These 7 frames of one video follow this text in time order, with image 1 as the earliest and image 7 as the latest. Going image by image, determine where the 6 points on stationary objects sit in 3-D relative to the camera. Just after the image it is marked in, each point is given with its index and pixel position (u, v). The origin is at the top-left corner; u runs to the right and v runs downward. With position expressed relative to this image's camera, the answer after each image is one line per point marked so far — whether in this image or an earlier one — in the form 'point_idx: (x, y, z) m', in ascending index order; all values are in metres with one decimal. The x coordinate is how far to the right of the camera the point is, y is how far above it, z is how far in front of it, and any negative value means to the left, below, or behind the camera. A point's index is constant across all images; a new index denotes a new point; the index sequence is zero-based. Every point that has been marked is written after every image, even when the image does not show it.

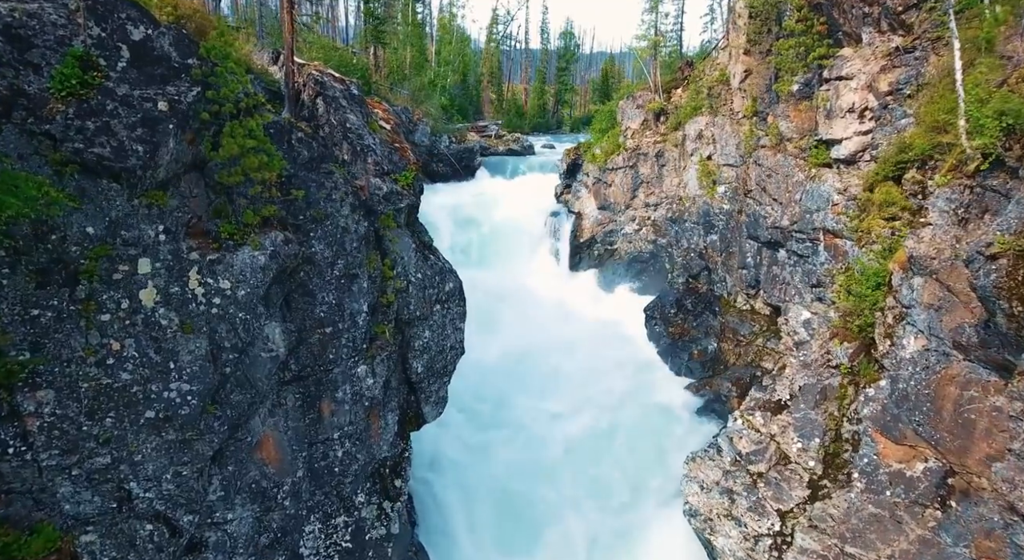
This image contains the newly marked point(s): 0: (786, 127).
0: (+8.1, +4.5, +17.3) m
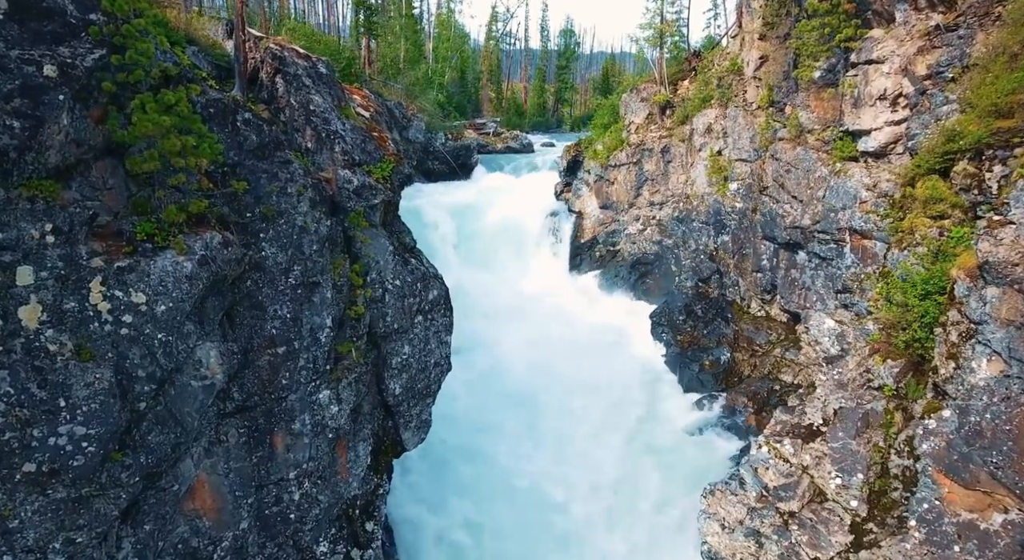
0: (+8.0, +4.4, +15.9) m
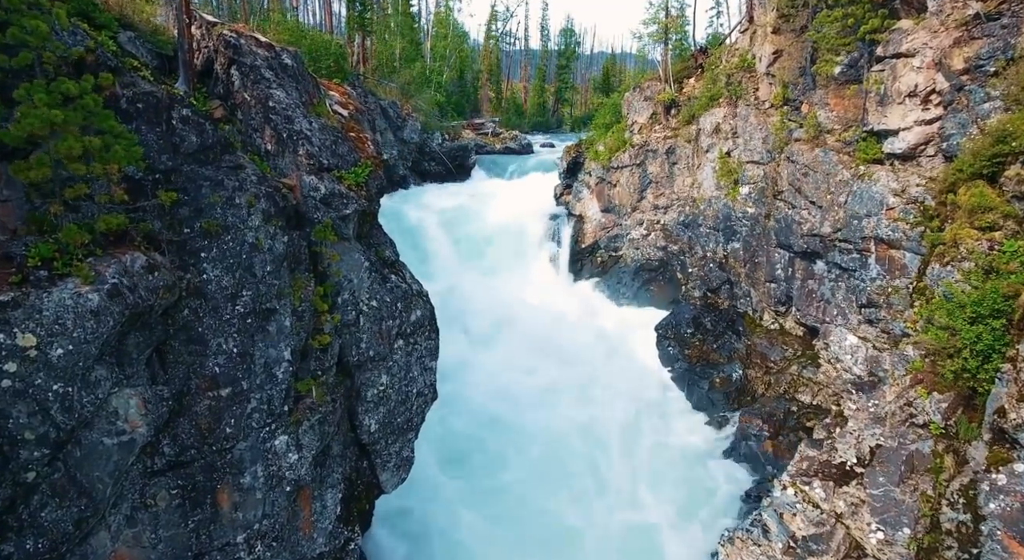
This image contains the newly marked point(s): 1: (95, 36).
0: (+7.9, +4.1, +14.7) m
1: (-4.2, +2.5, +5.9) m
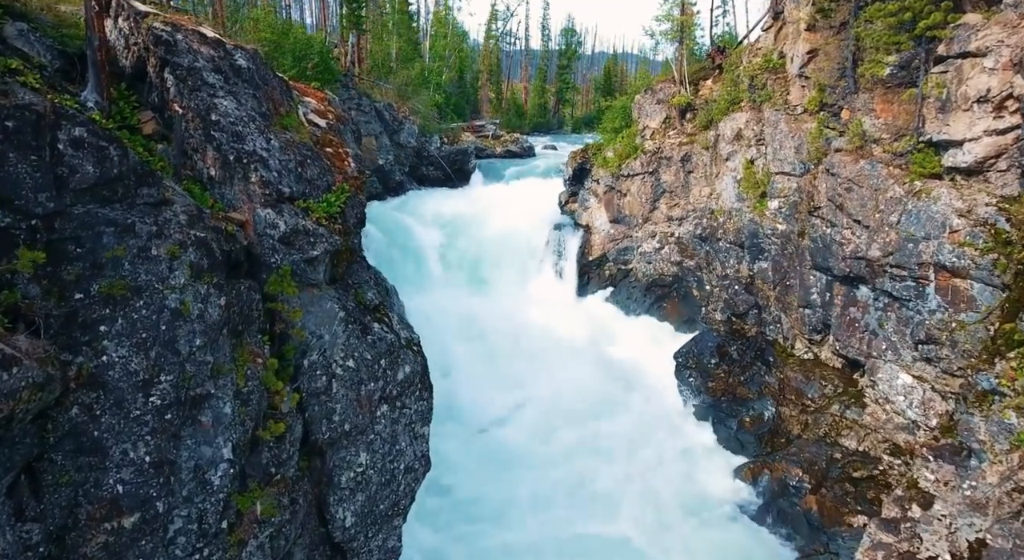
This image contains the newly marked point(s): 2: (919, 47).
0: (+8.0, +3.5, +13.0) m
1: (-4.1, +1.8, +4.2) m
2: (+8.4, +4.8, +12.1) m
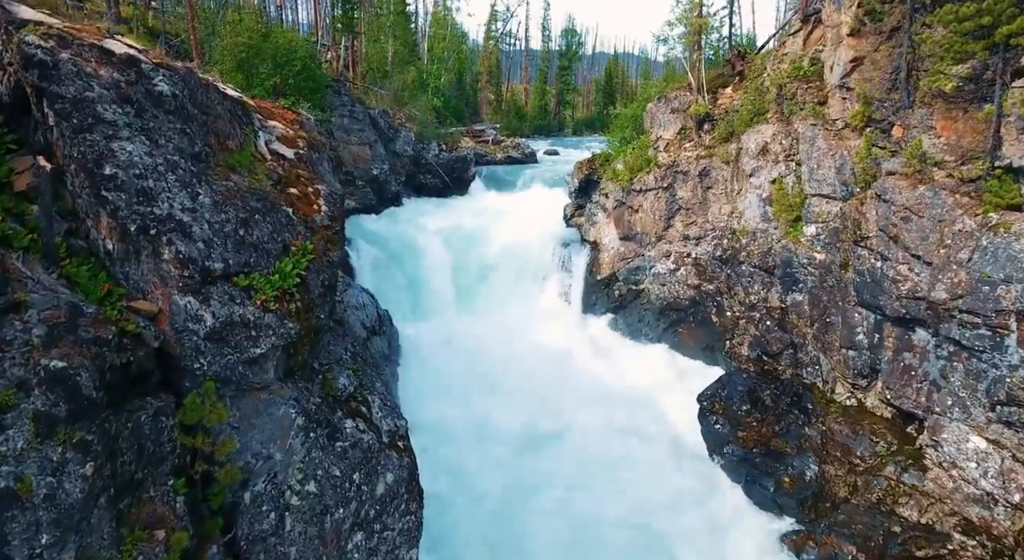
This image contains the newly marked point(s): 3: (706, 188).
0: (+8.1, +2.6, +11.3) m
1: (-4.0, +1.0, +2.5) m
2: (+8.5, +4.0, +10.4) m
3: (+6.1, +3.0, +18.5) m
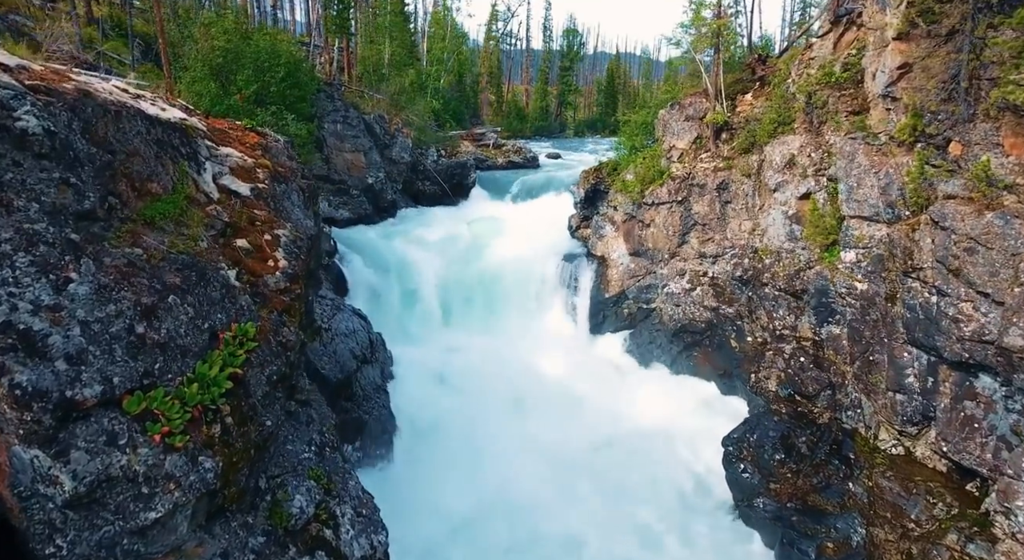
0: (+8.2, +2.0, +9.8) m
1: (-3.9, +0.3, +1.0) m
2: (+8.6, +3.3, +8.9) m
3: (+6.2, +2.3, +17.0) m
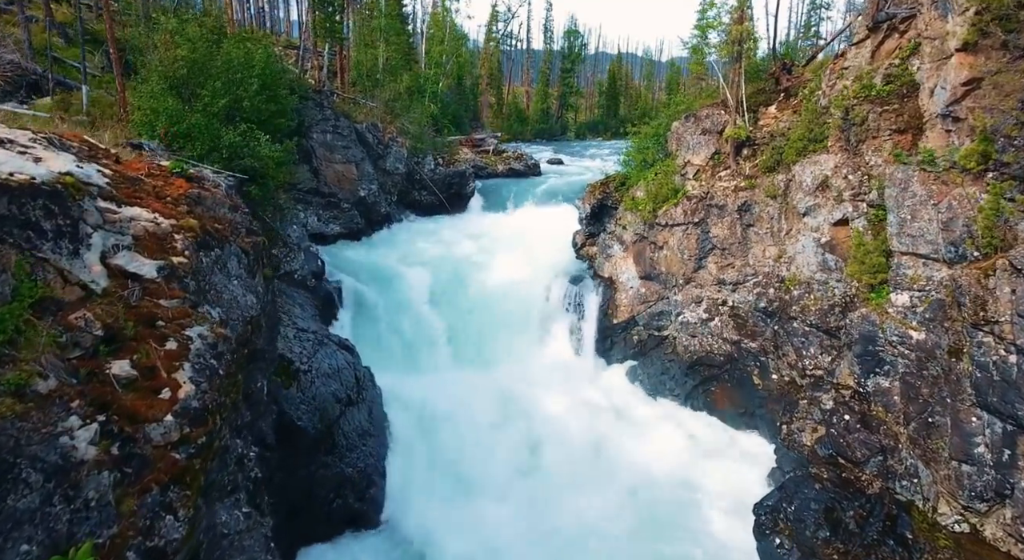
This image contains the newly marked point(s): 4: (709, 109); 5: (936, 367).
0: (+8.2, +1.1, +8.1) m
1: (-3.9, -0.6, -0.7) m
2: (+8.6, +2.4, +7.2) m
3: (+6.2, +1.4, +15.4) m
4: (+6.3, +5.5, +18.7) m
5: (+7.5, -1.5, +10.1) m
